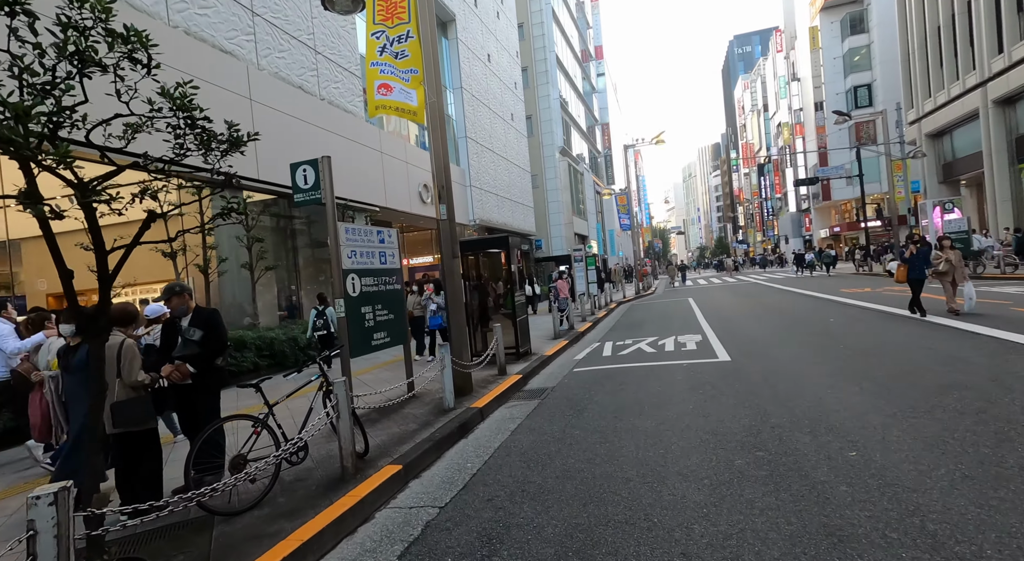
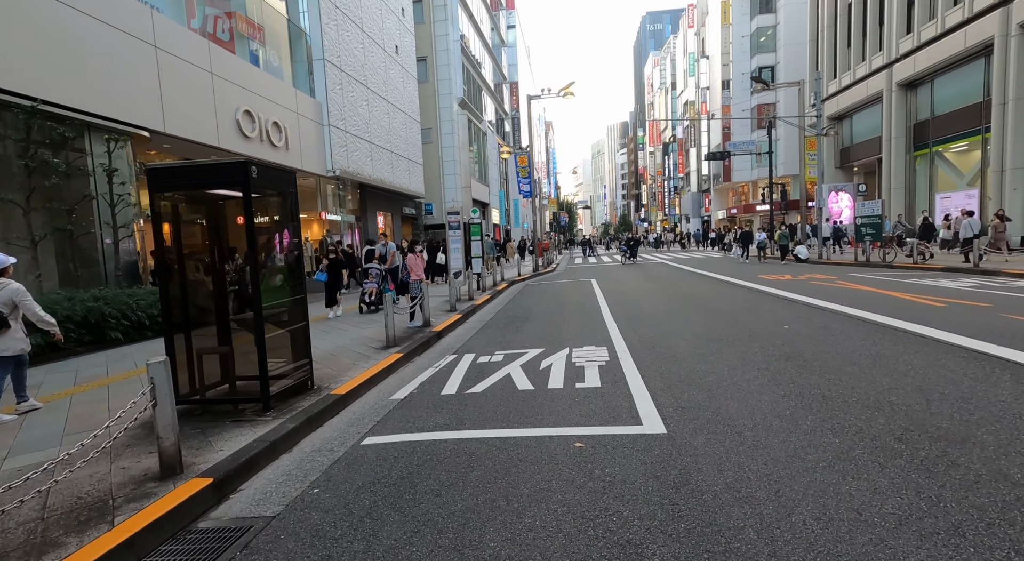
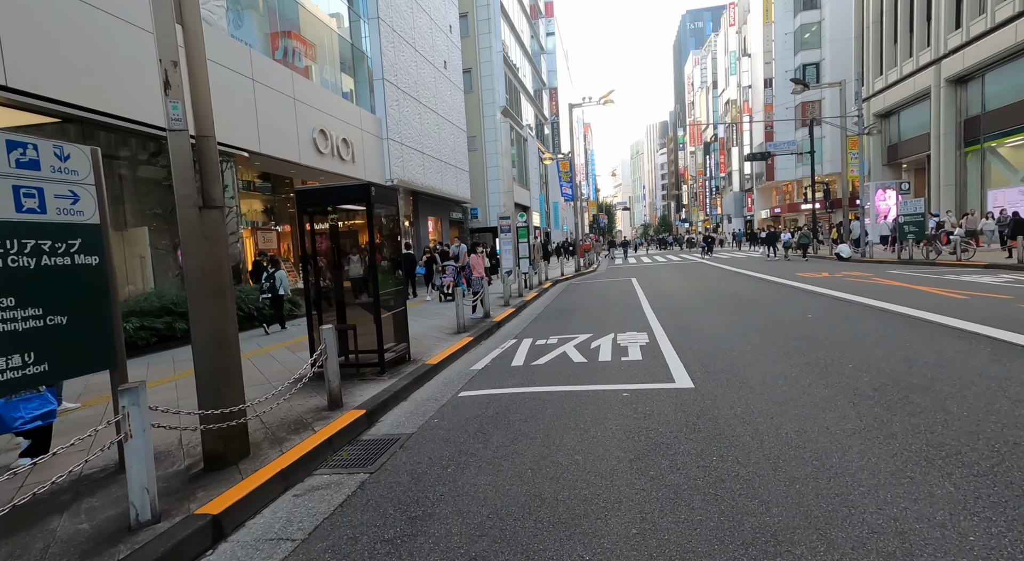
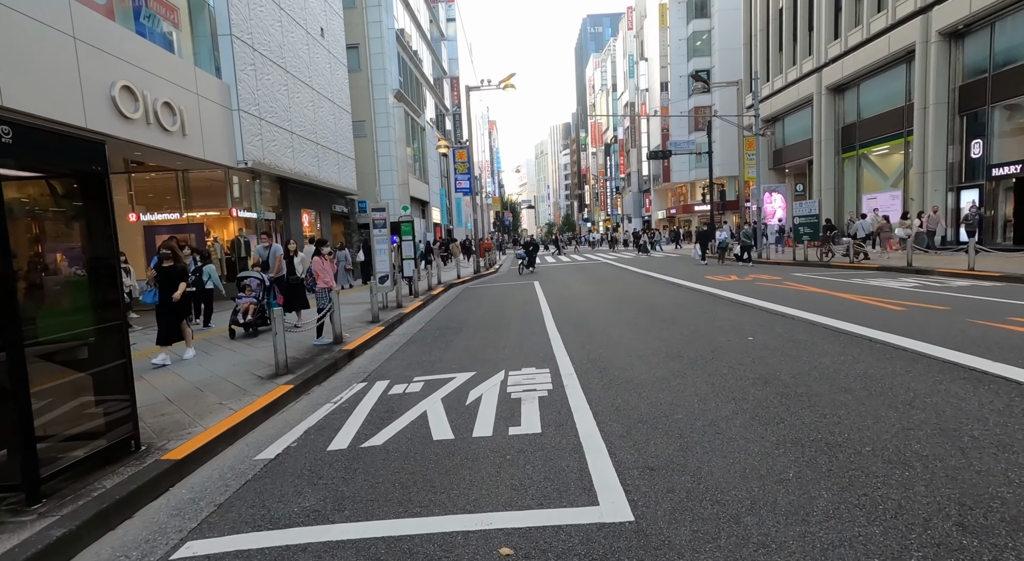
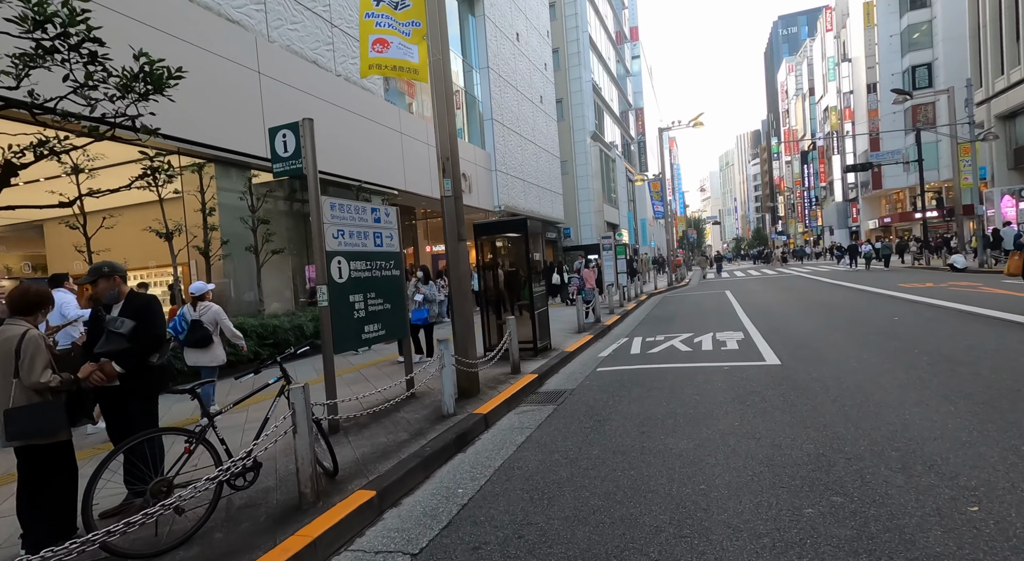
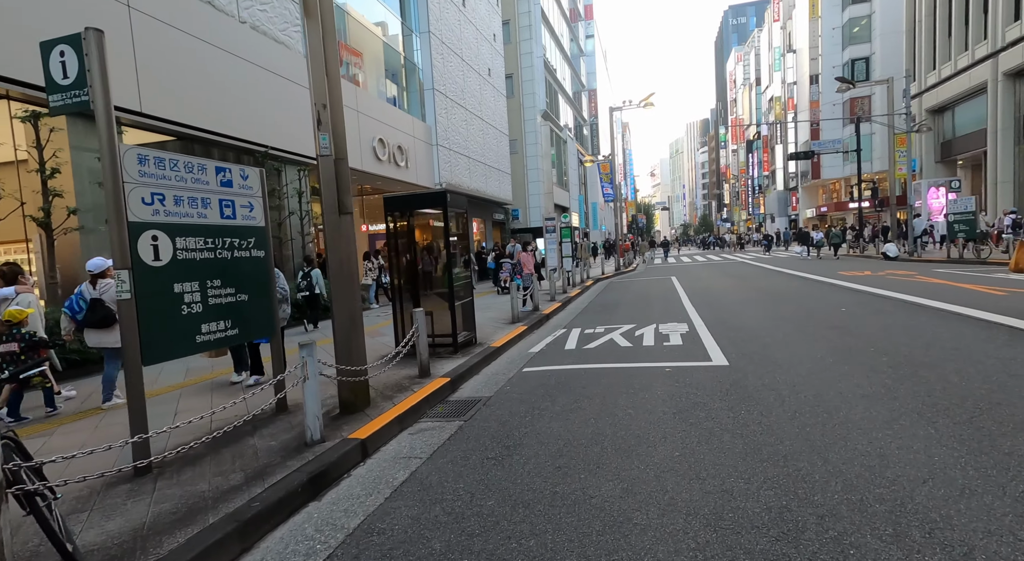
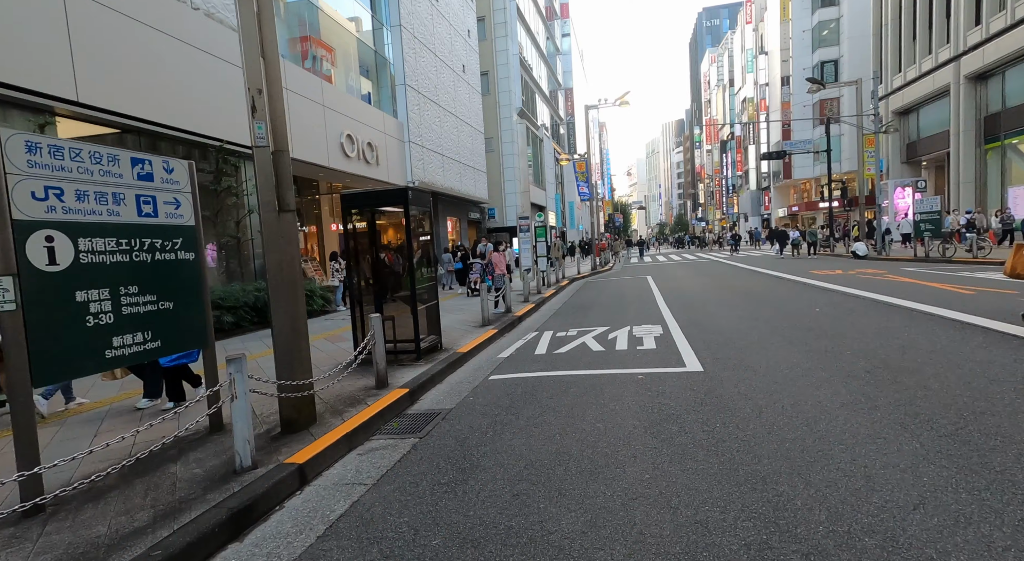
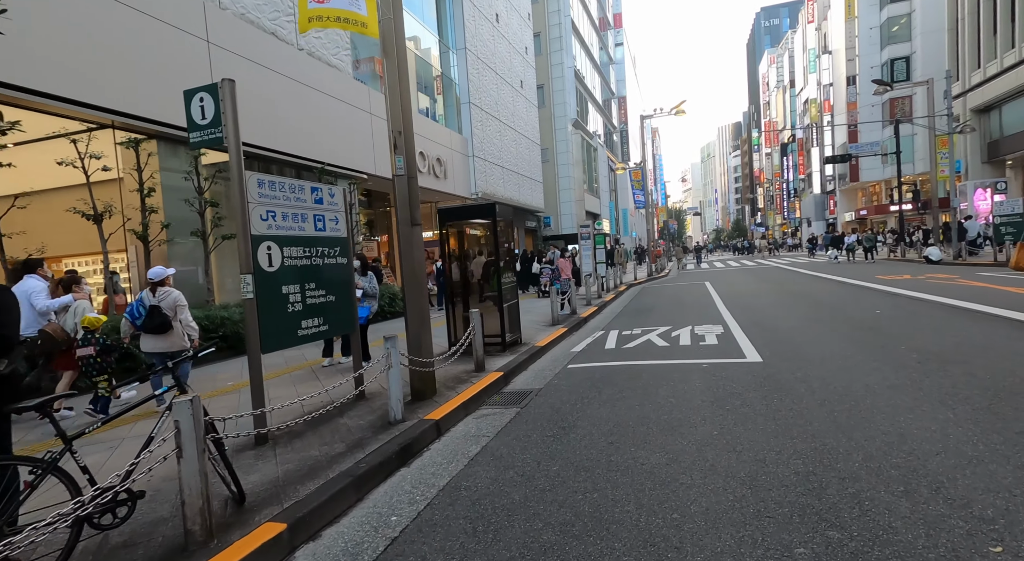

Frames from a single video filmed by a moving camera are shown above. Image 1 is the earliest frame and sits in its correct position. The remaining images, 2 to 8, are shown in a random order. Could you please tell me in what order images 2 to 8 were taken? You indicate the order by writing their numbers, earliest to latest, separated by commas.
5, 8, 6, 7, 3, 2, 4
